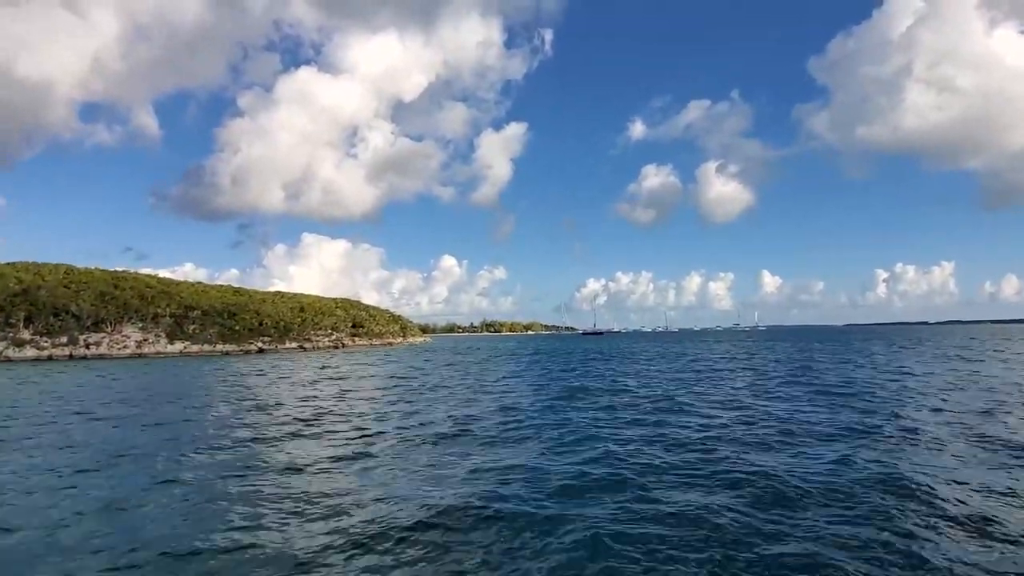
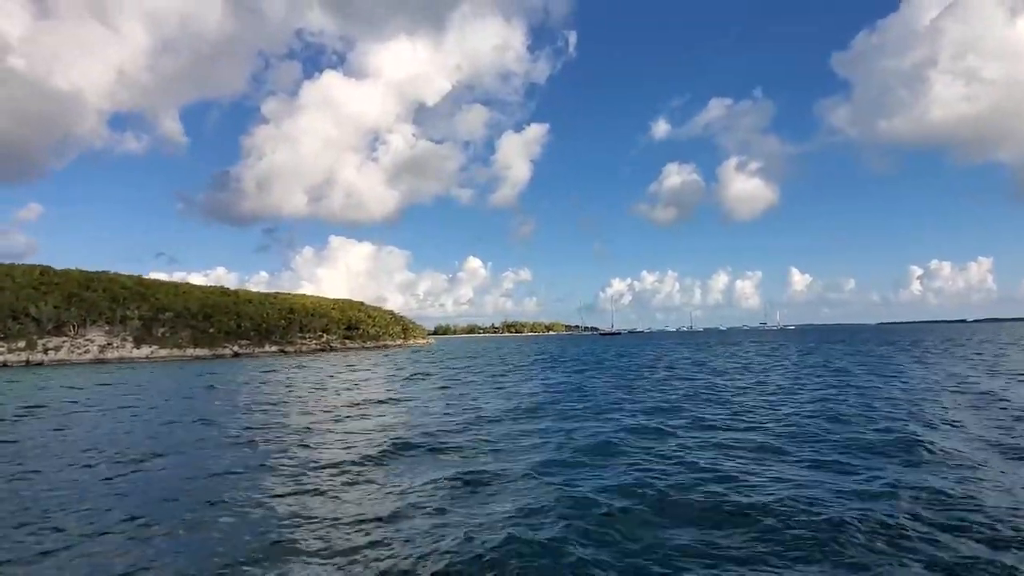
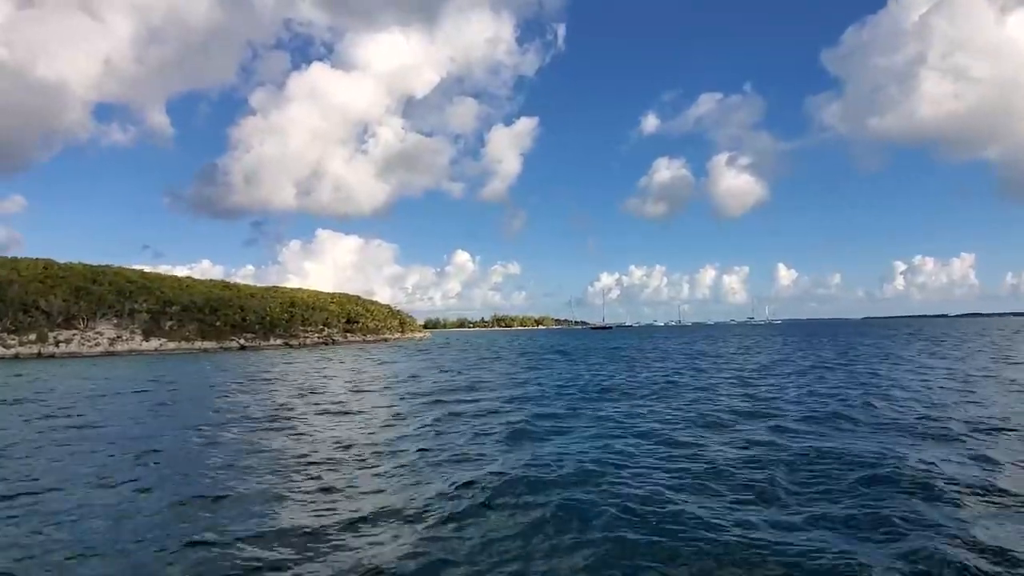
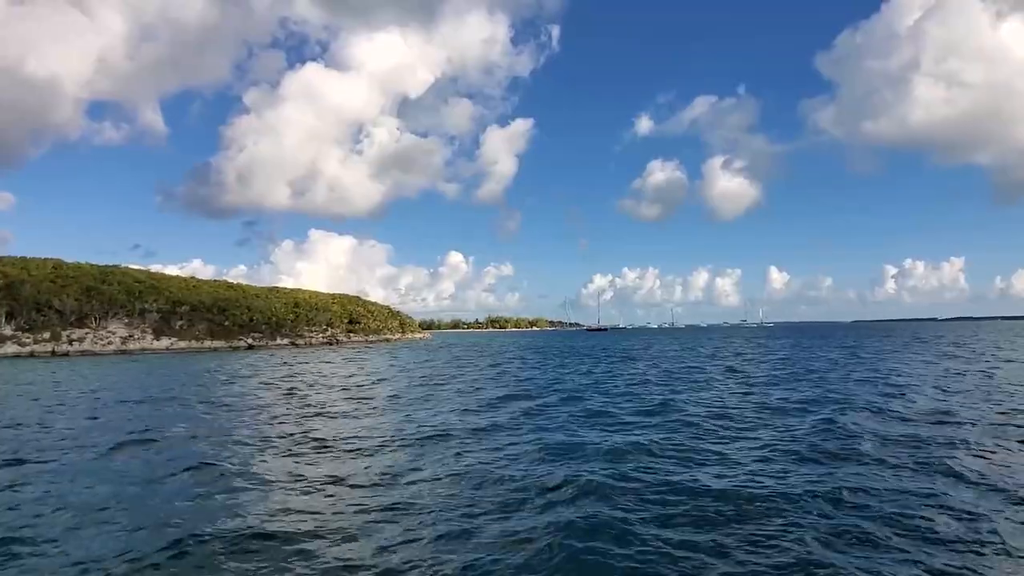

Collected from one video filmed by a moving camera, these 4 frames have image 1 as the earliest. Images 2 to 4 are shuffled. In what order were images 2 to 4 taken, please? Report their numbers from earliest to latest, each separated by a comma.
4, 3, 2
